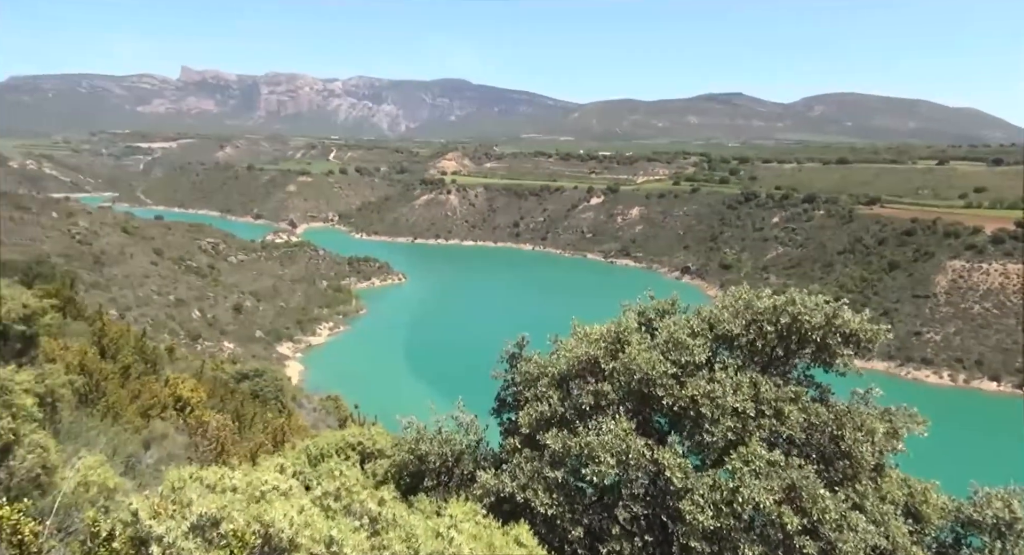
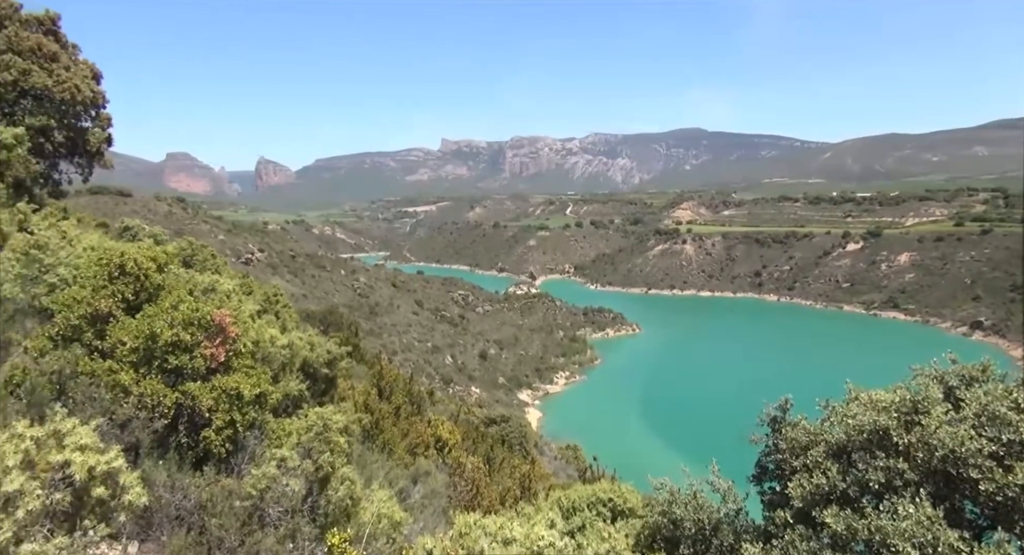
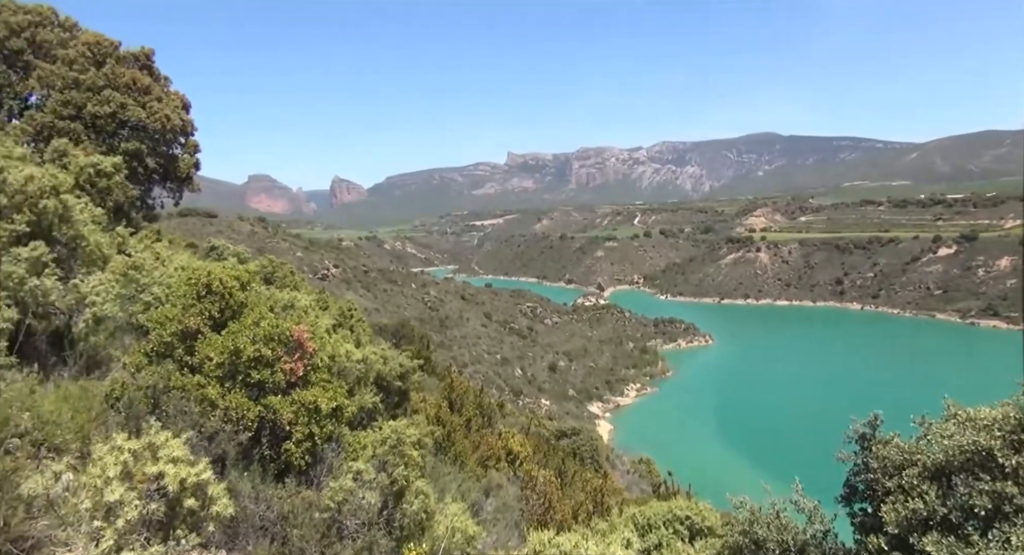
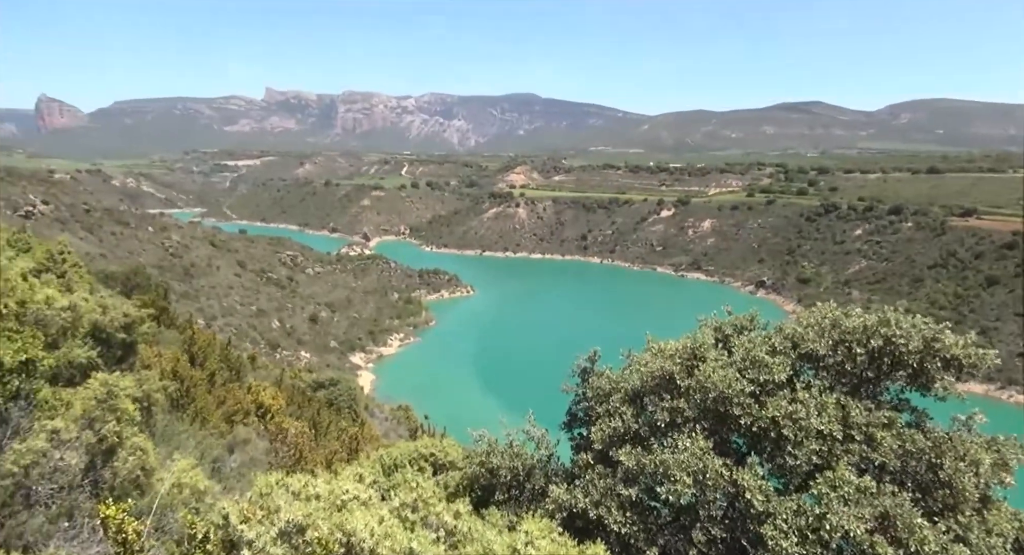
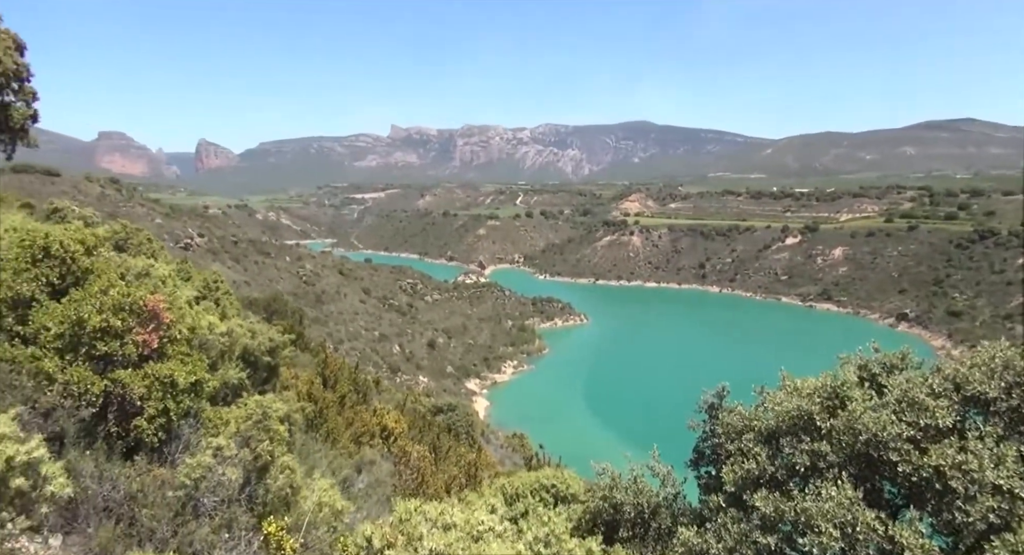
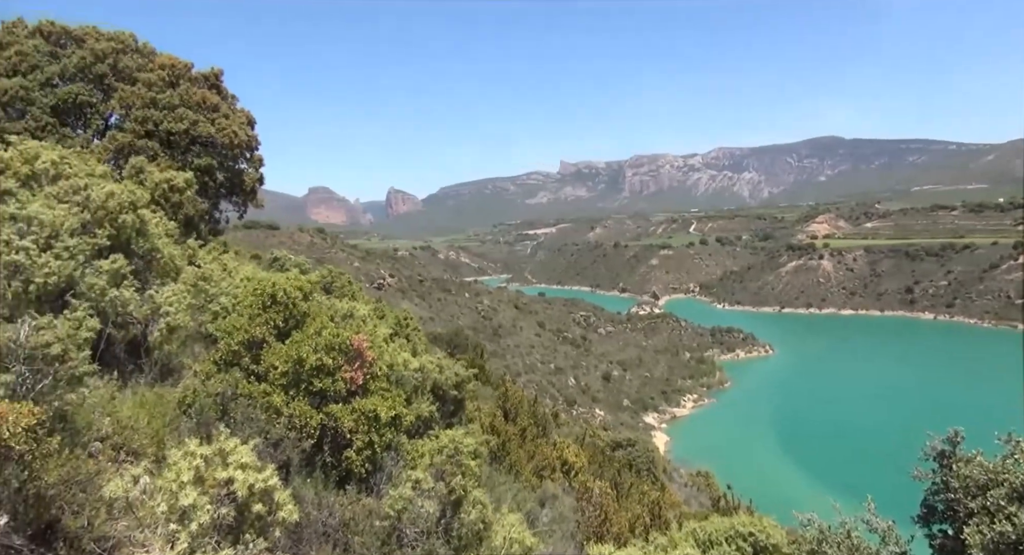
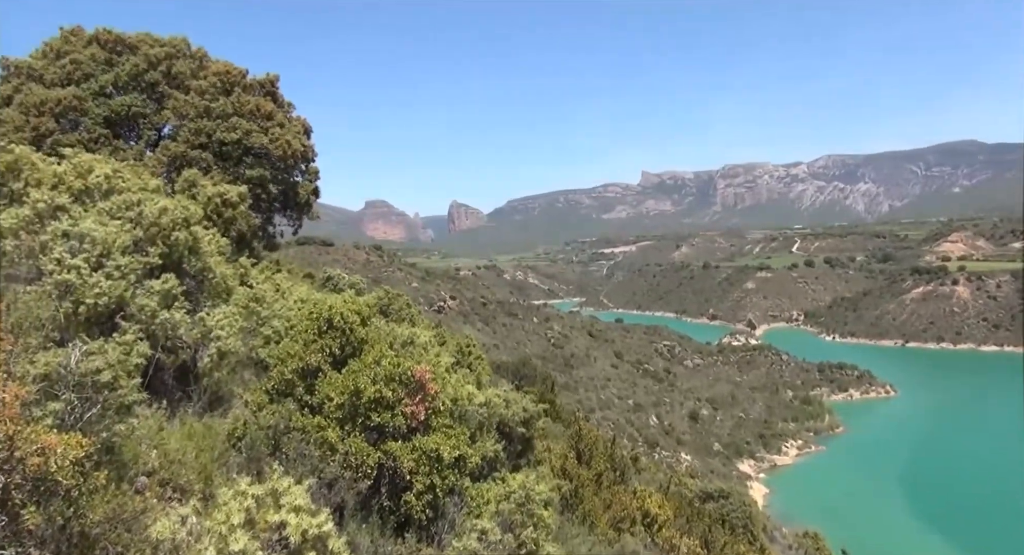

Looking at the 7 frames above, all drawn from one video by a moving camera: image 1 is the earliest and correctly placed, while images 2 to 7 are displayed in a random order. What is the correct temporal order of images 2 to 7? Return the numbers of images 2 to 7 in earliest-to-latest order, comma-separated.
4, 5, 2, 3, 6, 7
